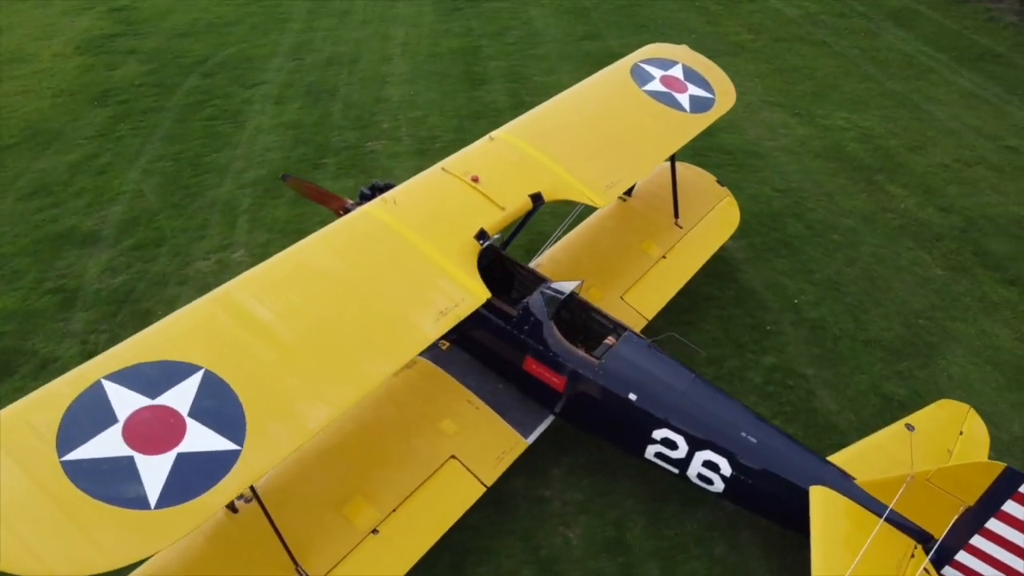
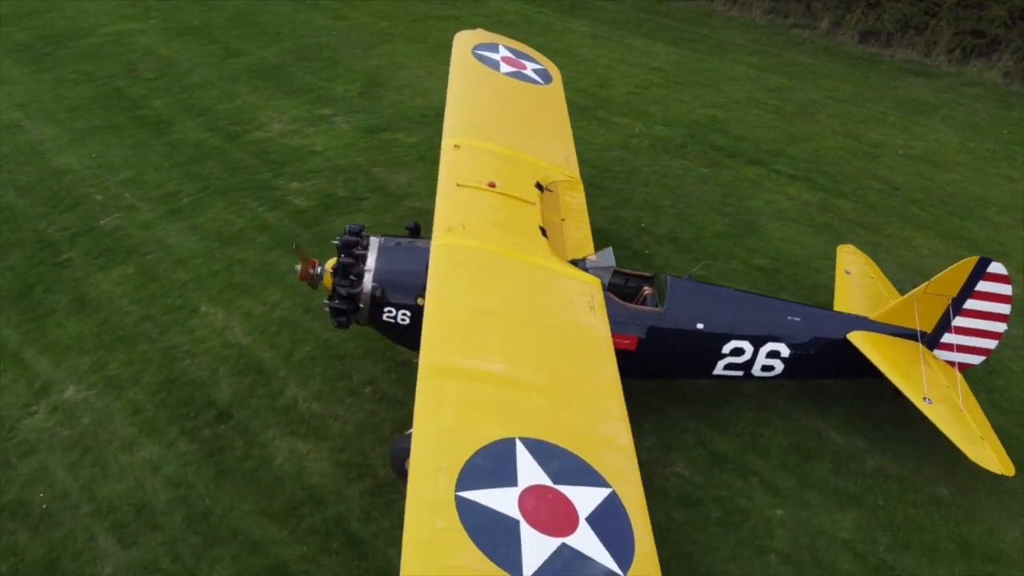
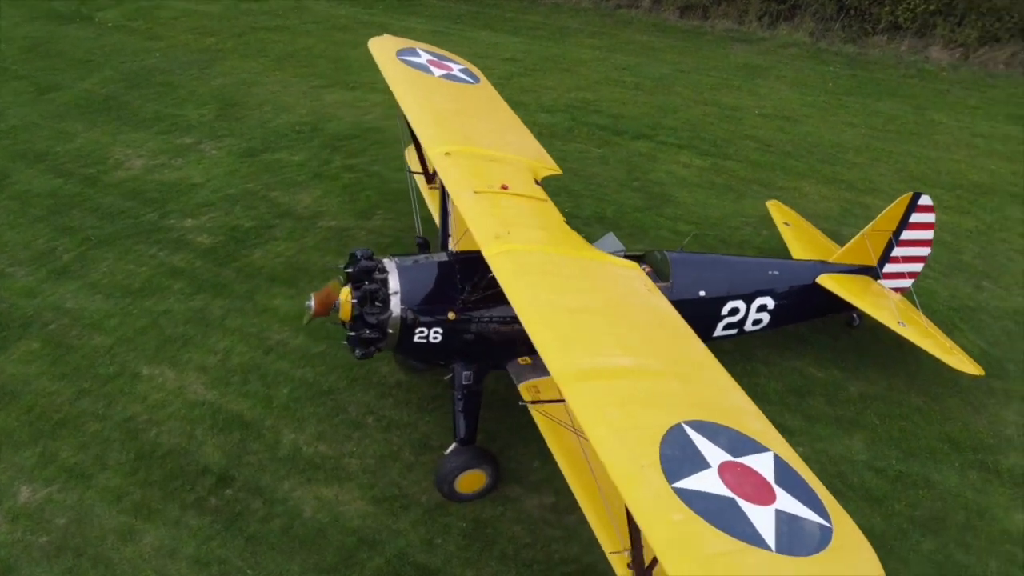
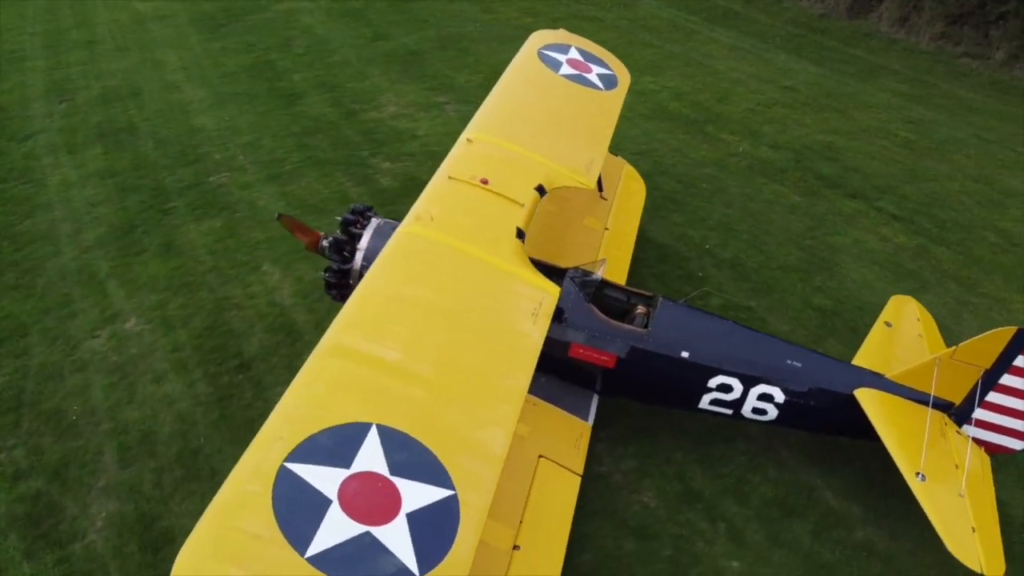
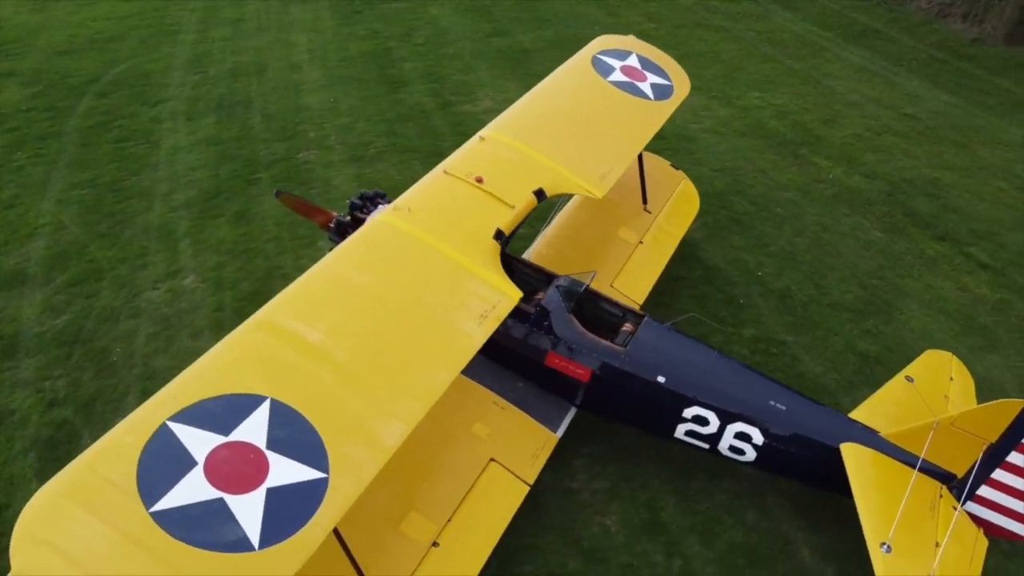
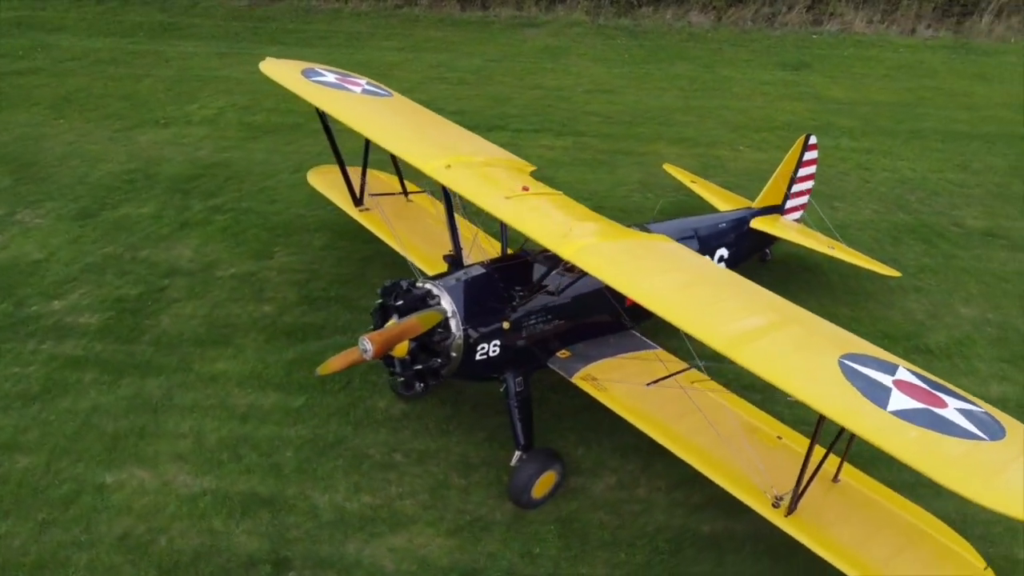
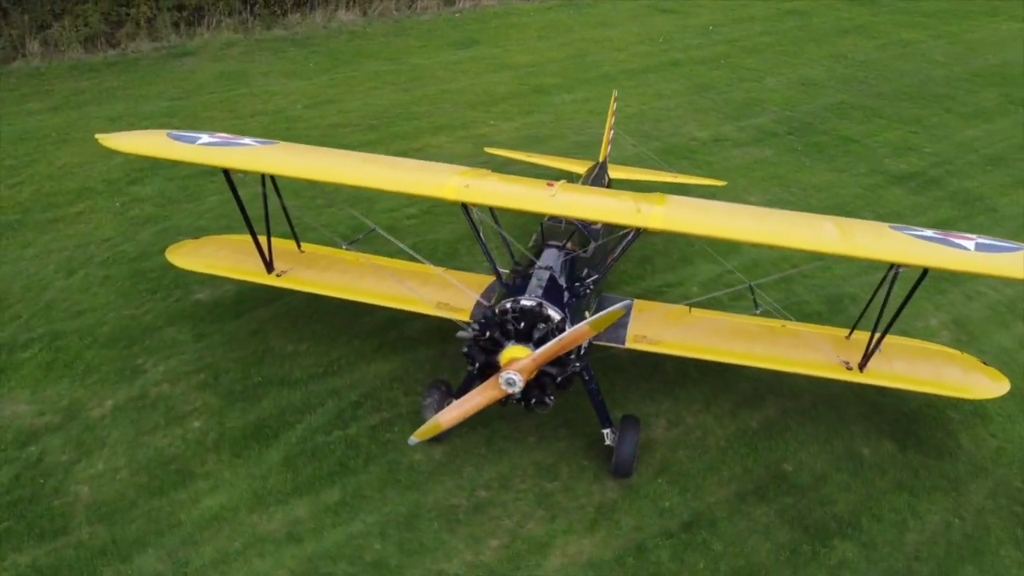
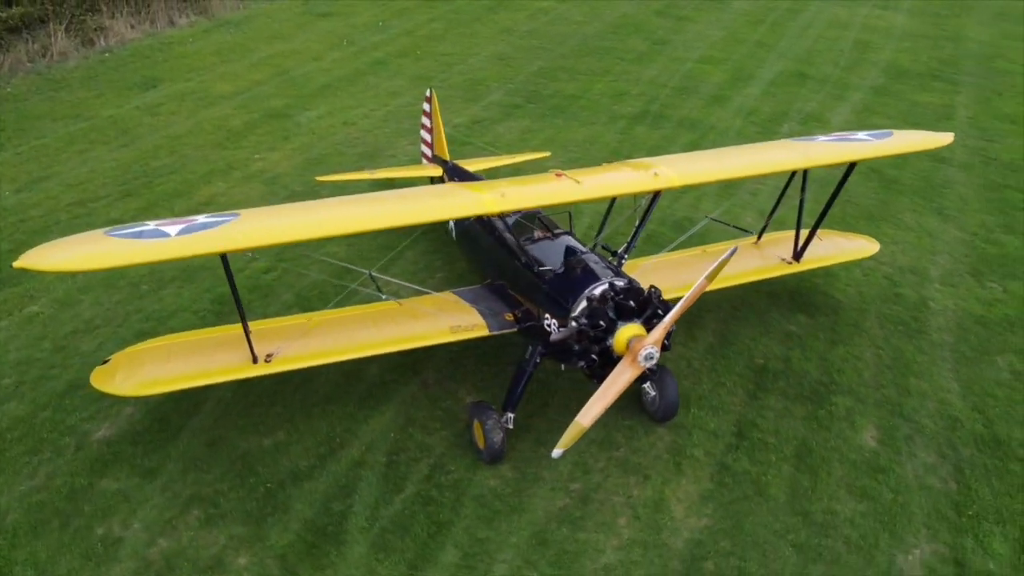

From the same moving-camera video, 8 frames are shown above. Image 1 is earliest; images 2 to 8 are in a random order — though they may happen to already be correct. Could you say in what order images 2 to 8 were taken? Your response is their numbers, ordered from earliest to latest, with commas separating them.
5, 4, 2, 3, 6, 7, 8
